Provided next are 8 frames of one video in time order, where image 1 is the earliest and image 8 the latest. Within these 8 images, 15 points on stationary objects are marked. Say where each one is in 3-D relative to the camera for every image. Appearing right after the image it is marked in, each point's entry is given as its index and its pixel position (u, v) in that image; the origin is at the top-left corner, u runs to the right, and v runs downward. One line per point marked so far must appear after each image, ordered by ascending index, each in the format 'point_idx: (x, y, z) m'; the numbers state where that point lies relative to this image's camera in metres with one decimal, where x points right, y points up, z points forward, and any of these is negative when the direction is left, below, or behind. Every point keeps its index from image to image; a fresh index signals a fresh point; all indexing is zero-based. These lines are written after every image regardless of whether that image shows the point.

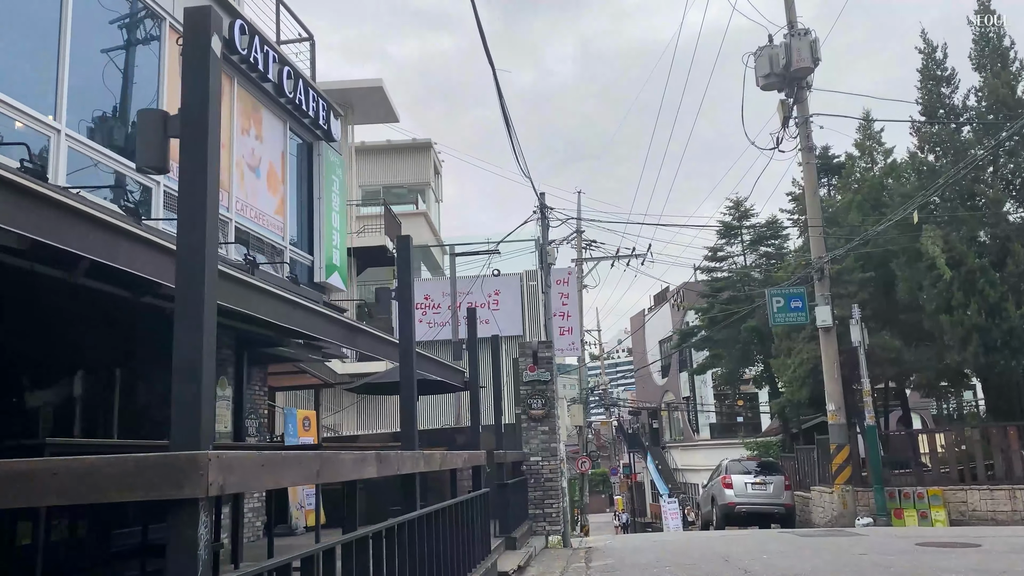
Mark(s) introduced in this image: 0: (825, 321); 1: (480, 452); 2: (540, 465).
0: (+5.9, -0.6, +15.3) m
1: (-0.3, -1.5, +7.5) m
2: (+0.4, -2.7, +12.1) m
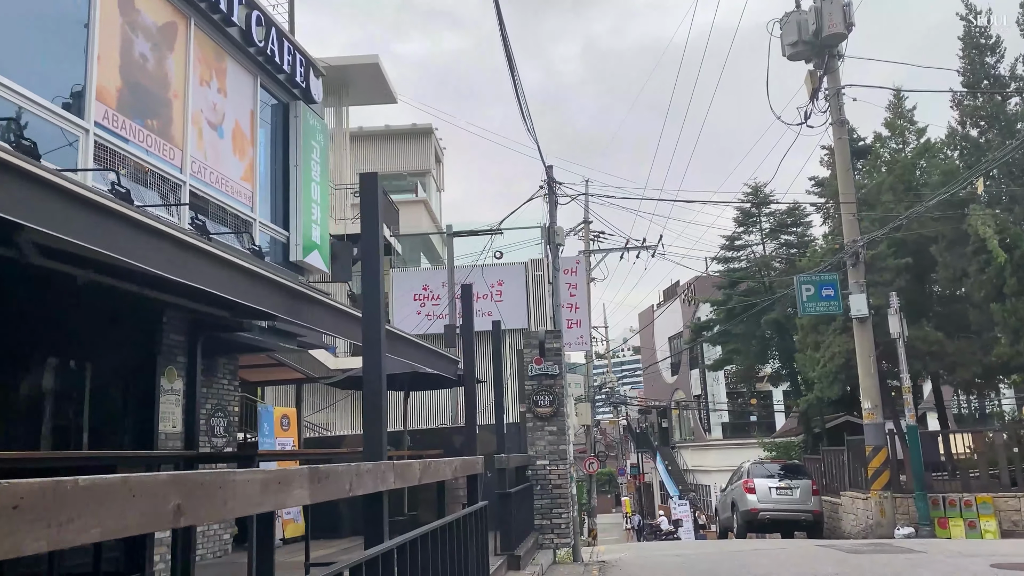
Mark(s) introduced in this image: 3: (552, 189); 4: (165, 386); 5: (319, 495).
0: (+6.0, -0.4, +13.9) m
1: (-0.3, -1.3, +6.2) m
2: (+0.5, -2.4, +10.8) m
3: (+0.6, +1.5, +11.9) m
4: (-3.0, -0.8, +7.0) m
5: (-0.7, -0.7, +2.8) m
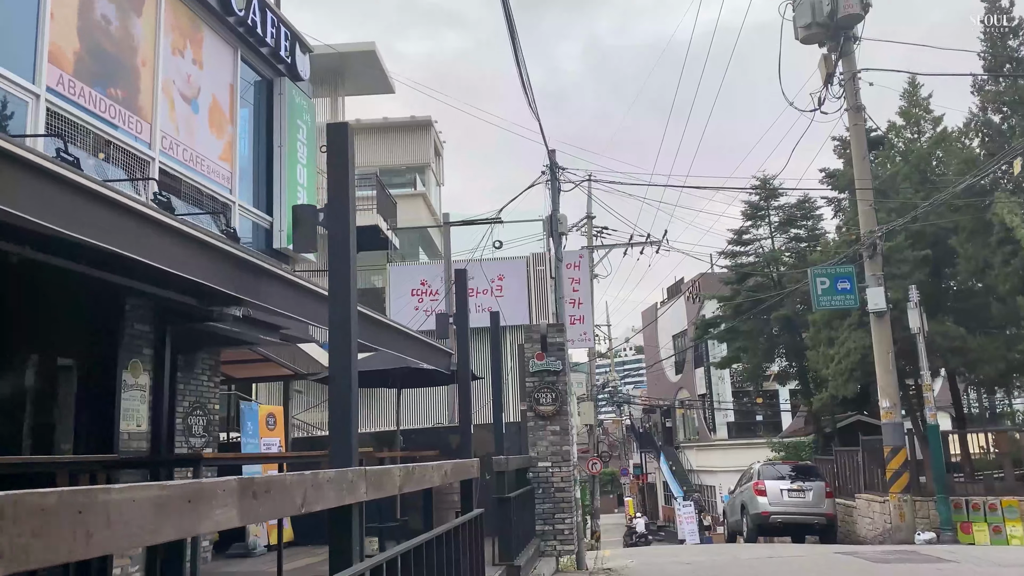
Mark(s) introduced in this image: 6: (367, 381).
0: (+6.0, -0.3, +13.3) m
1: (-0.3, -1.2, +5.5) m
2: (+0.5, -2.3, +10.1) m
3: (+0.6, +1.6, +11.3) m
4: (-3.0, -0.7, +6.3) m
5: (-0.7, -0.6, +2.2) m
6: (-1.8, -1.2, +10.4) m
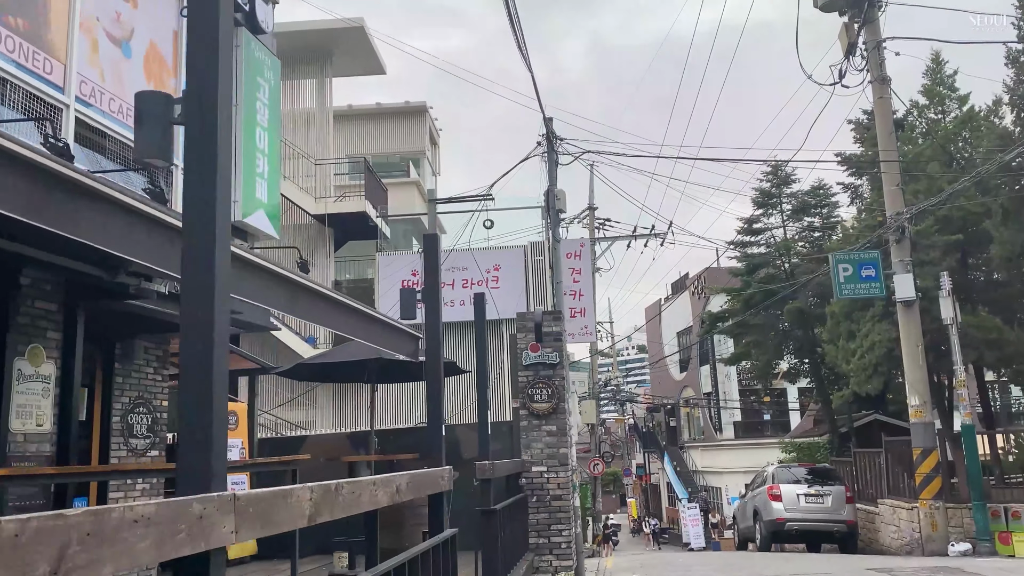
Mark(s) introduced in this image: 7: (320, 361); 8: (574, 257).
0: (+5.9, -0.1, +12.1) m
1: (-0.4, -1.0, +4.4) m
2: (+0.4, -2.1, +9.0) m
3: (+0.5, +1.8, +10.1) m
4: (-3.1, -0.5, +5.2) m
5: (-0.8, -0.4, +1.0) m
6: (-1.9, -1.0, +9.3) m
7: (-2.0, -0.8, +8.6) m
8: (+1.4, +0.7, +18.6) m
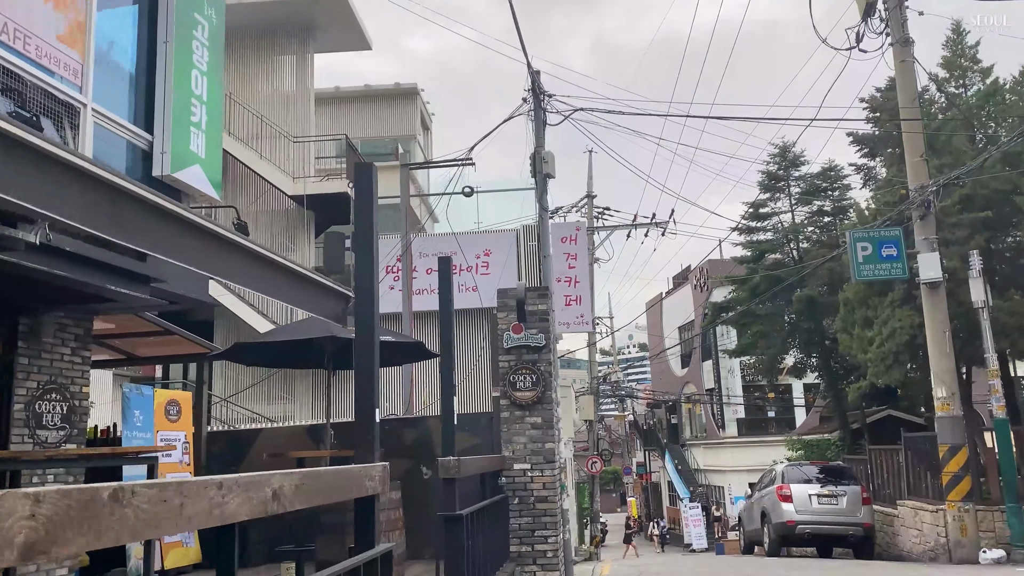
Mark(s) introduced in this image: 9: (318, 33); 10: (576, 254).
0: (+5.7, +0.2, +11.0) m
1: (-0.6, -0.7, +3.3) m
2: (+0.1, -1.9, +7.9) m
3: (+0.3, +2.1, +9.0) m
4: (-3.3, -0.3, +4.1) m
5: (-1.0, -0.2, -0.1) m
6: (-2.1, -0.7, +8.1) m
7: (-2.2, -0.5, +7.5) m
8: (+1.2, +1.0, +17.5) m
9: (-4.6, +6.1, +19.3) m
10: (+1.4, +0.7, +17.5) m
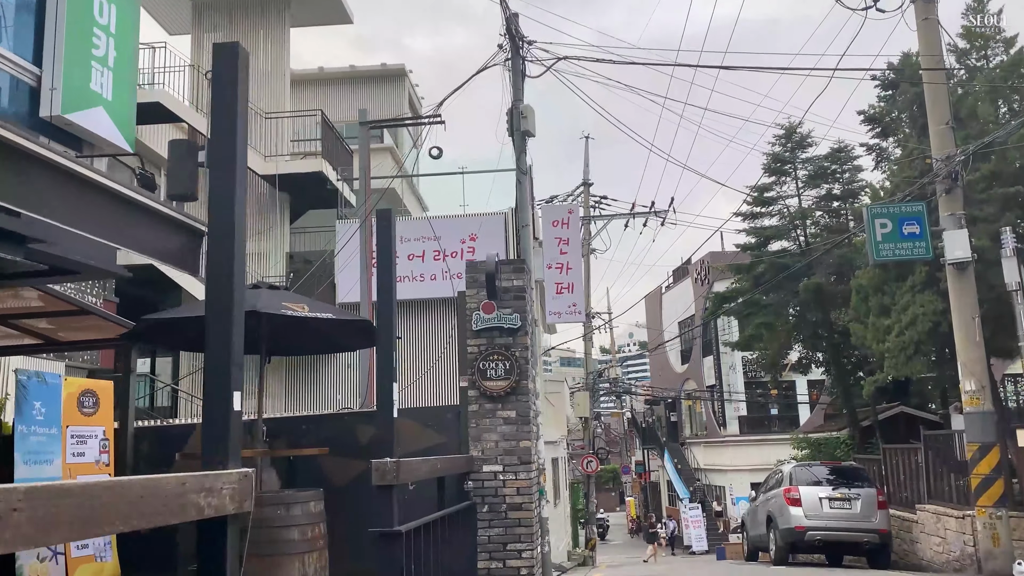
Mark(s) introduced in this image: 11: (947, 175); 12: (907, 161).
0: (+5.5, +0.4, +9.8) m
1: (-0.9, -0.5, +2.1) m
2: (-0.1, -1.6, +6.7) m
3: (0.0, +2.3, +7.9) m
4: (-3.6, 0.0, +3.0) m
5: (-1.3, +0.1, -1.2) m
6: (-2.4, -0.5, +7.0) m
7: (-2.5, -0.3, +6.3) m
8: (+1.0, +1.3, +16.3) m
9: (-4.8, +6.4, +18.2) m
10: (+1.1, +1.0, +16.4) m
11: (+5.5, +1.4, +10.1) m
12: (+5.9, +1.9, +12.0) m
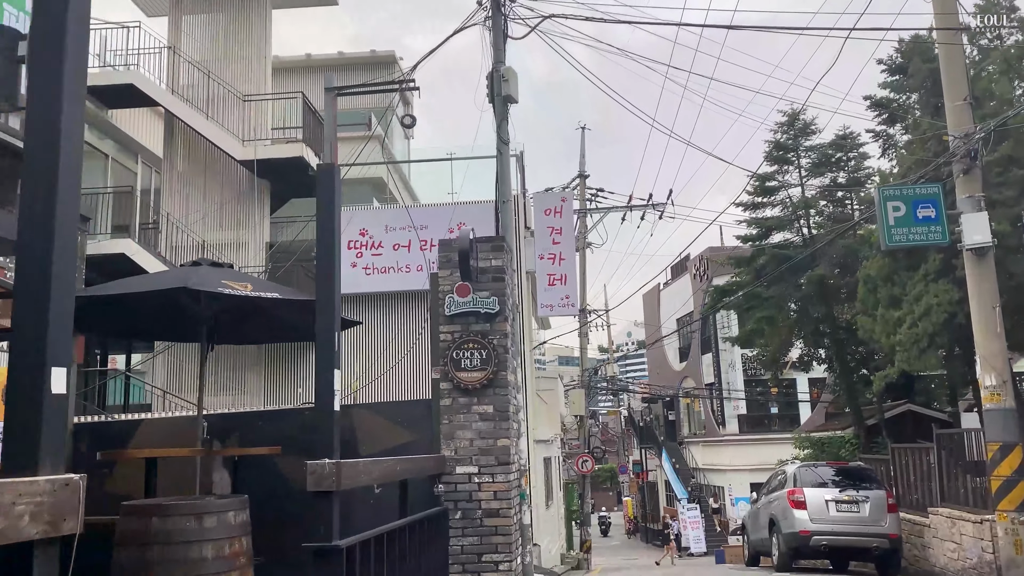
0: (+5.3, +0.6, +9.1) m
1: (-1.0, -0.3, +1.4) m
2: (-0.3, -1.5, +6.0) m
3: (-0.1, +2.5, +7.1) m
4: (-3.8, +0.1, +2.2) m
5: (-1.5, +0.2, -2.0) m
6: (-2.6, -0.3, +6.3) m
7: (-2.7, -0.1, +5.6) m
8: (+0.8, +1.4, +15.6) m
9: (-5.0, +6.6, +17.4) m
10: (+0.9, +1.1, +15.6) m
11: (+5.3, +1.6, +9.4) m
12: (+5.7, +2.0, +11.2) m
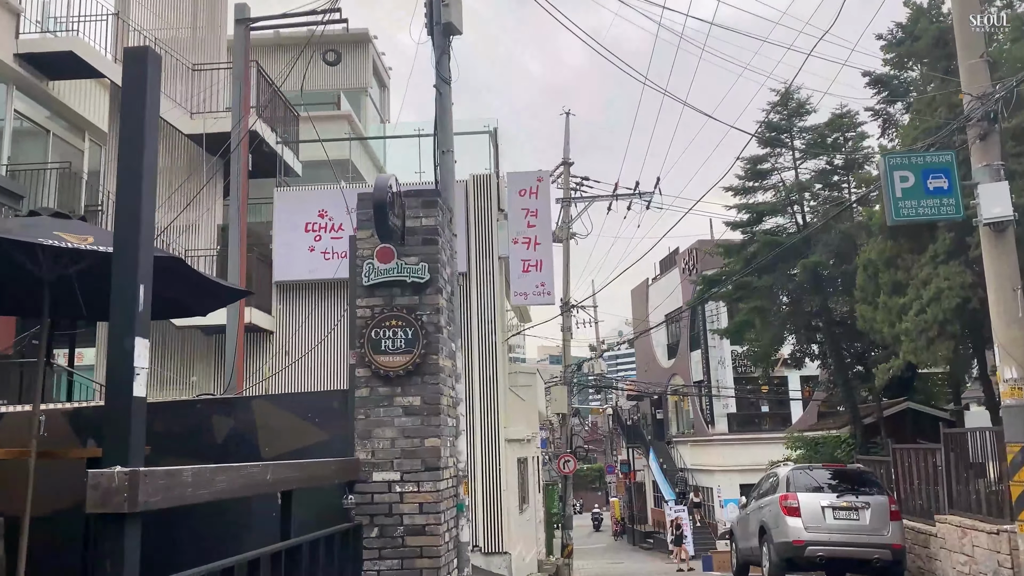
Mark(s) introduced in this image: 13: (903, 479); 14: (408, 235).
0: (+4.8, +0.8, +8.0) m
1: (-1.4, -0.1, +0.2) m
2: (-0.7, -1.2, +4.9) m
3: (-0.5, +2.7, +6.0) m
4: (-4.1, +0.4, +1.0) m
5: (-1.8, +0.4, -3.1) m
6: (-3.0, -0.1, +5.1) m
7: (-3.1, +0.1, +4.4) m
8: (+0.3, +1.6, +14.5) m
9: (-5.5, +6.8, +16.2) m
10: (+0.4, +1.4, +14.5) m
11: (+4.9, +1.8, +8.3) m
12: (+5.2, +2.2, +10.1) m
13: (+5.6, -2.7, +11.5) m
14: (-0.6, +0.3, +5.2) m
